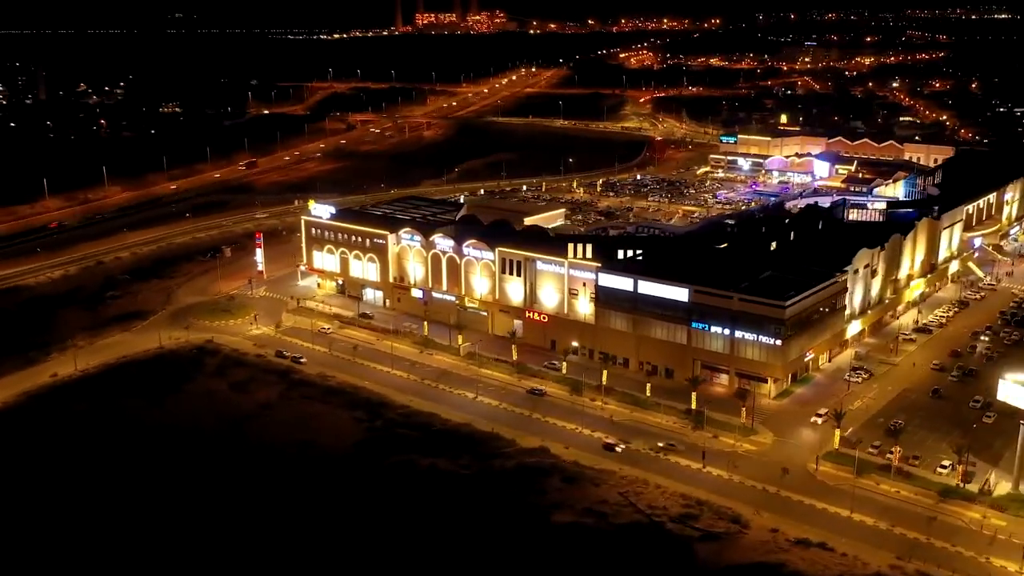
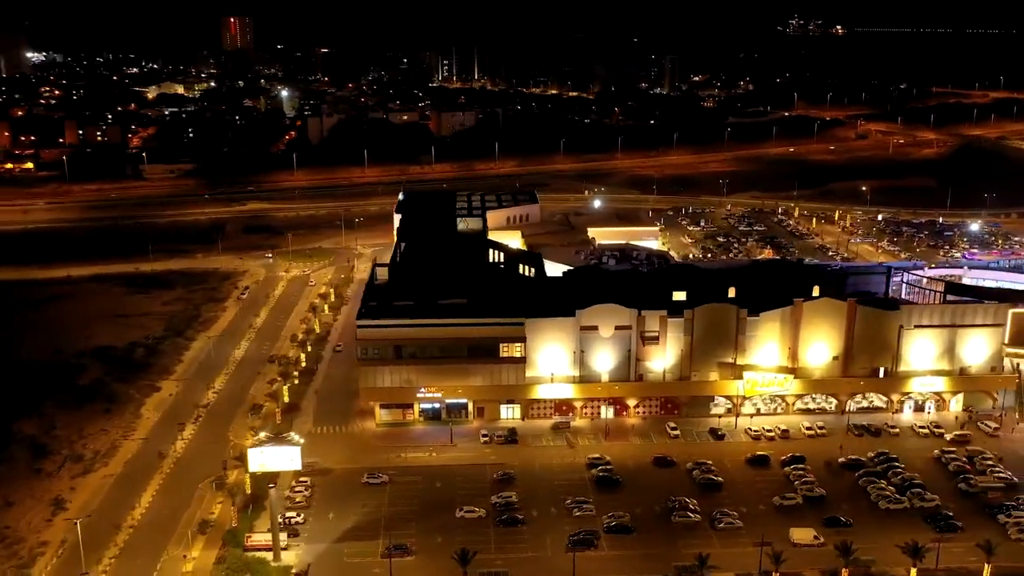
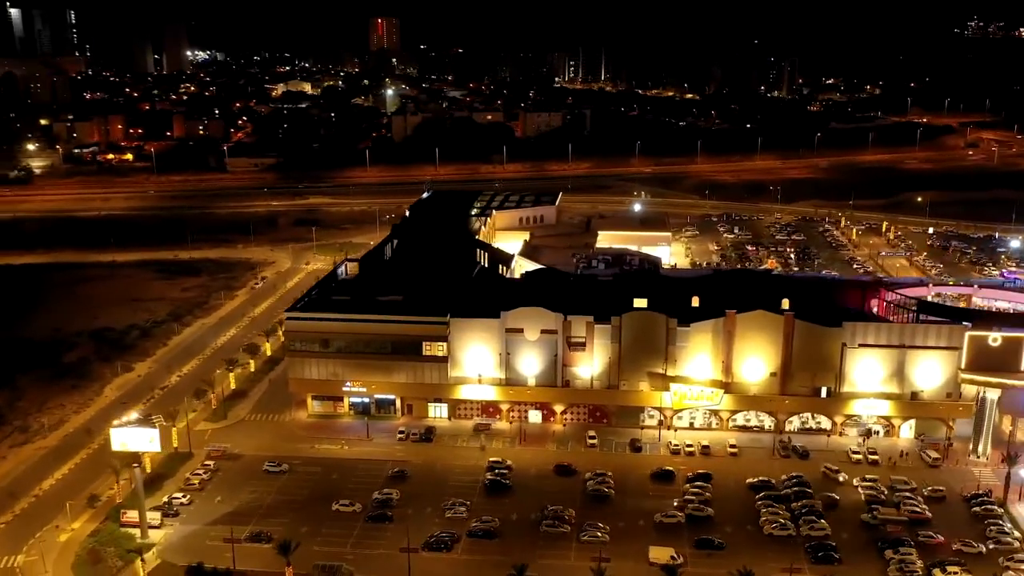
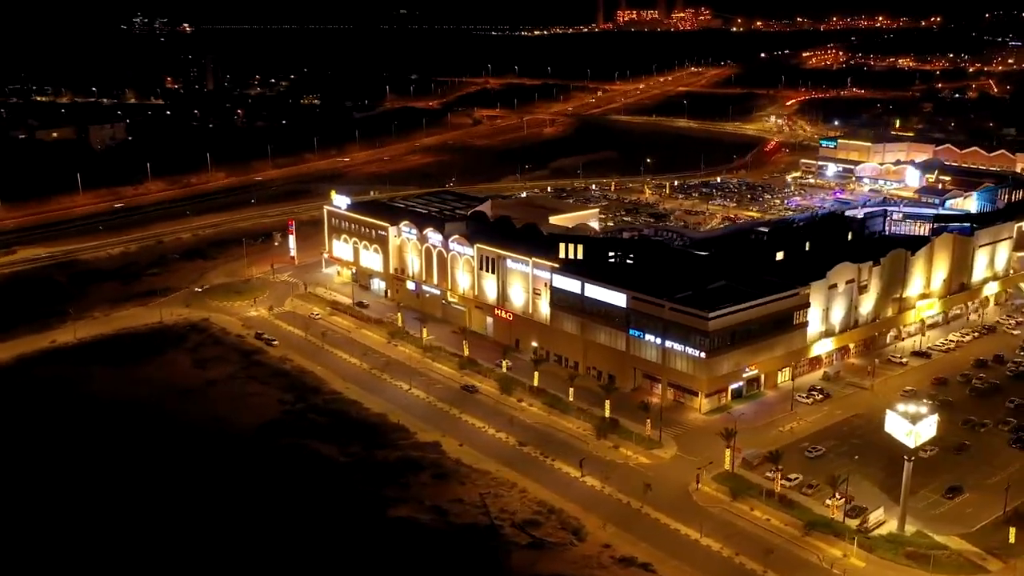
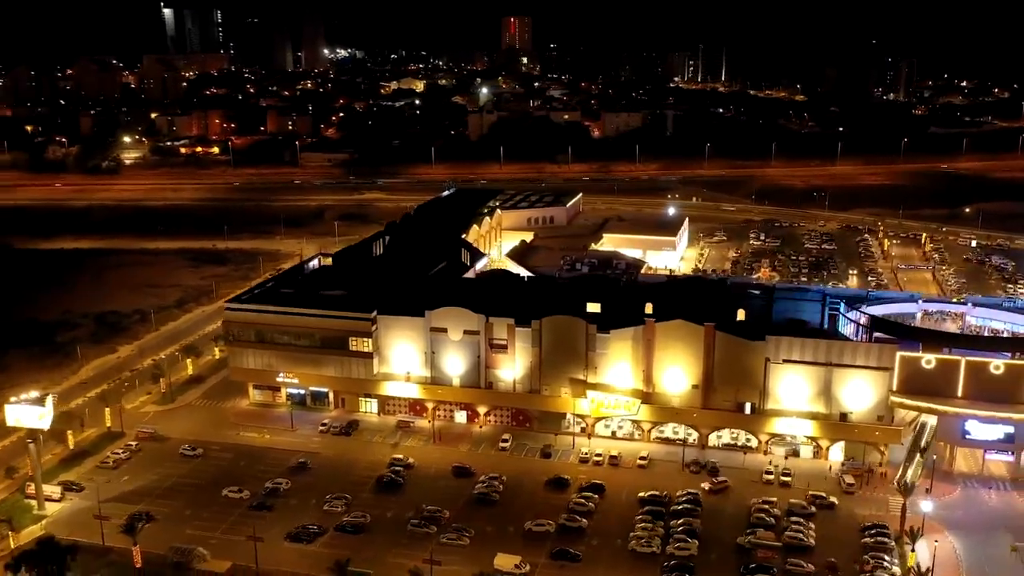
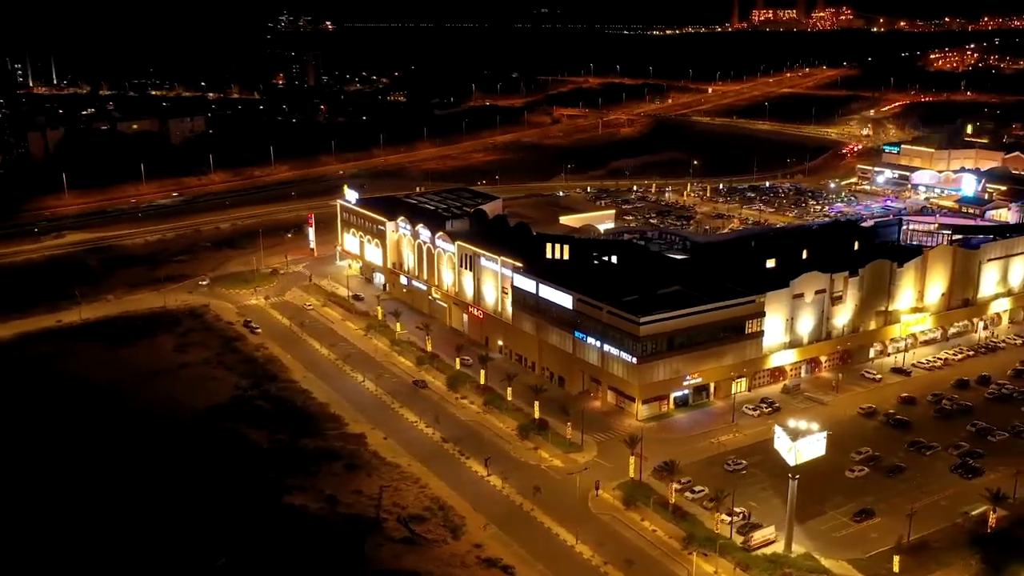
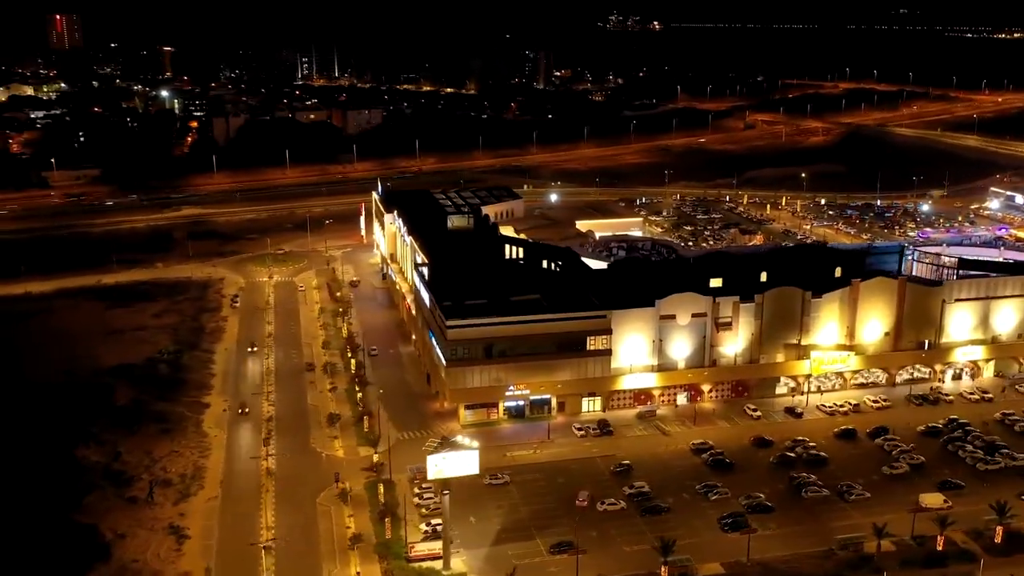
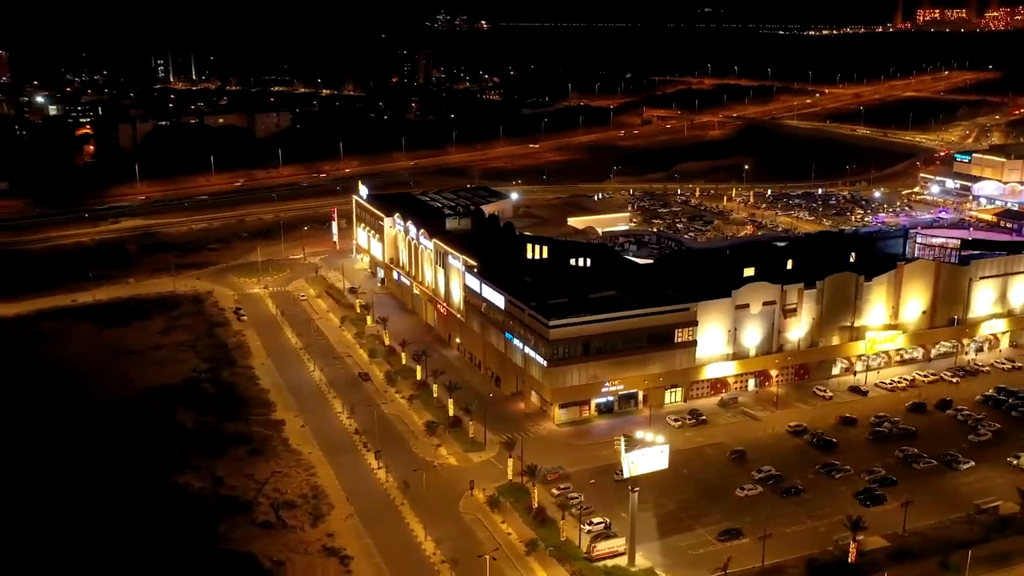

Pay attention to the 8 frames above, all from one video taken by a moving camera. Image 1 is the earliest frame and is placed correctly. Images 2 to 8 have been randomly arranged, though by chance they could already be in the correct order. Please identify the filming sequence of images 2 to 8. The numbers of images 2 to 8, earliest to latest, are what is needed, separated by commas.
4, 6, 8, 7, 2, 3, 5
